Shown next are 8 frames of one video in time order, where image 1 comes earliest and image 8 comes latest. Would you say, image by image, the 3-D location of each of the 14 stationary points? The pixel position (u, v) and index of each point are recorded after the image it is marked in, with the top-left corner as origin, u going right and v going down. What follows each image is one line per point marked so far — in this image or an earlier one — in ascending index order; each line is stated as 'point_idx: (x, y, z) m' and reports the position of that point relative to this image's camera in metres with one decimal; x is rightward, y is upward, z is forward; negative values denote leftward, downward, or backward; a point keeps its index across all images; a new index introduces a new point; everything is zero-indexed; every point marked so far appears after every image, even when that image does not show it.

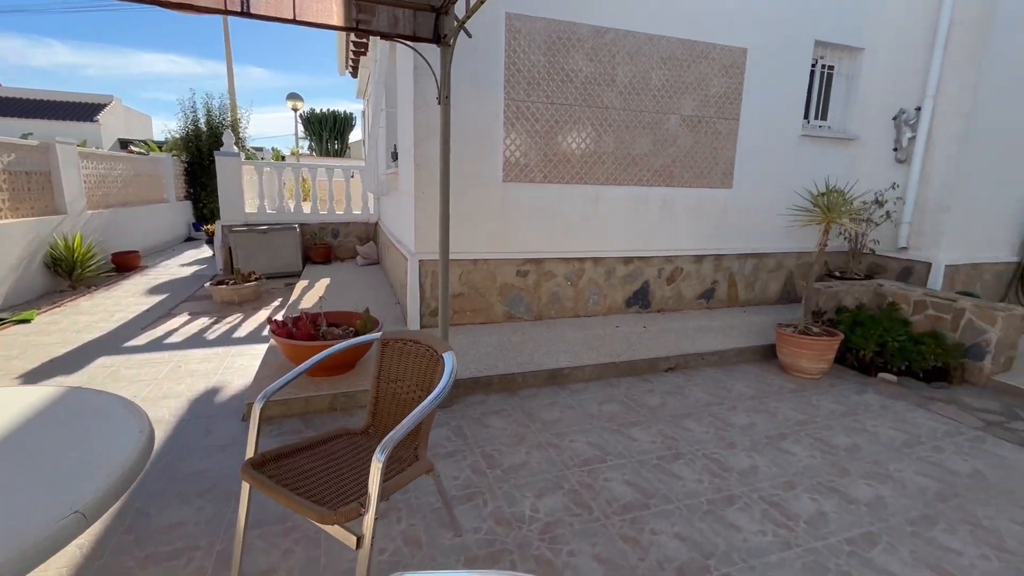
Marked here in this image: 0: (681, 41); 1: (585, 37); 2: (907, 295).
0: (+1.6, +2.4, +4.6) m
1: (+0.6, +2.2, +4.3) m
2: (+3.5, -0.1, +4.2) m
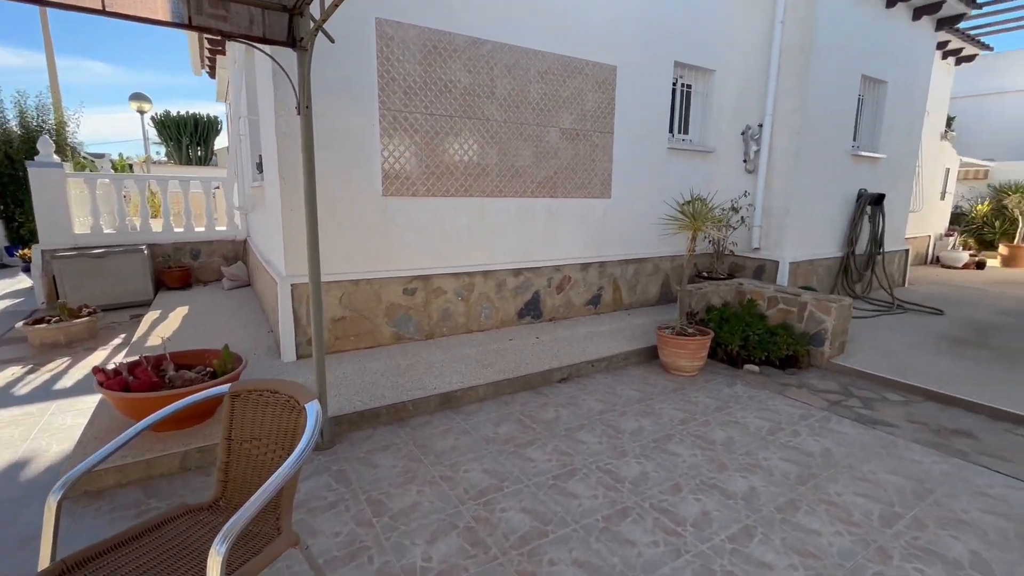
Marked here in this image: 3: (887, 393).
0: (+0.4, +2.3, +4.7) m
1: (-0.4, +2.1, +4.2) m
2: (+2.5, 0.0, +4.7) m
3: (+2.9, -0.8, +3.8) m
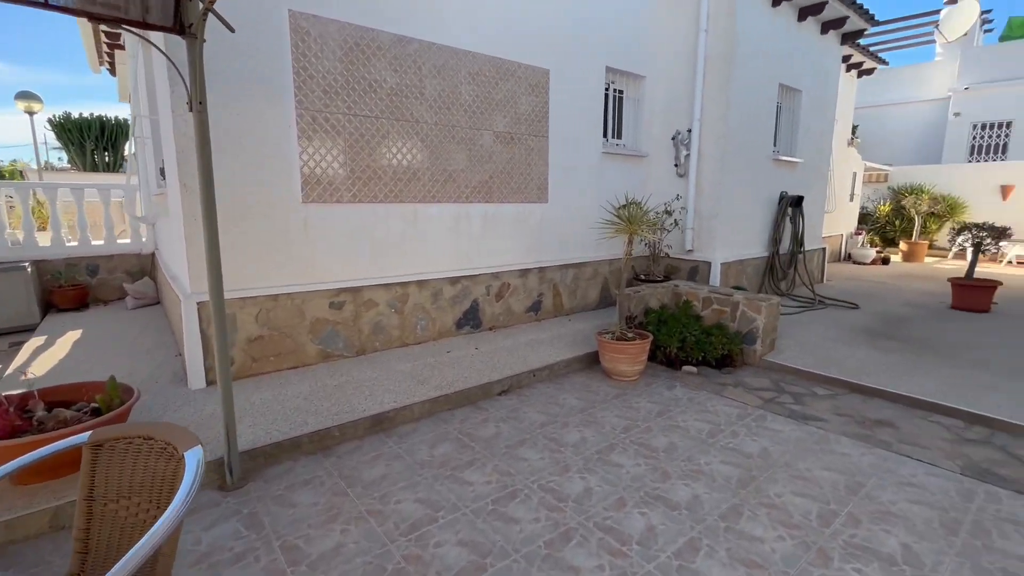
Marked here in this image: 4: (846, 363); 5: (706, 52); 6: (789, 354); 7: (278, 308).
0: (-0.2, +2.2, +4.6) m
1: (-1.0, +2.0, +4.0) m
2: (+1.8, -0.1, +4.8) m
3: (+2.5, -0.8, +3.9) m
4: (+2.9, -0.7, +4.2) m
5: (+2.3, +2.8, +5.7) m
6: (+2.6, -0.6, +4.4) m
7: (-1.8, -0.2, +3.7) m
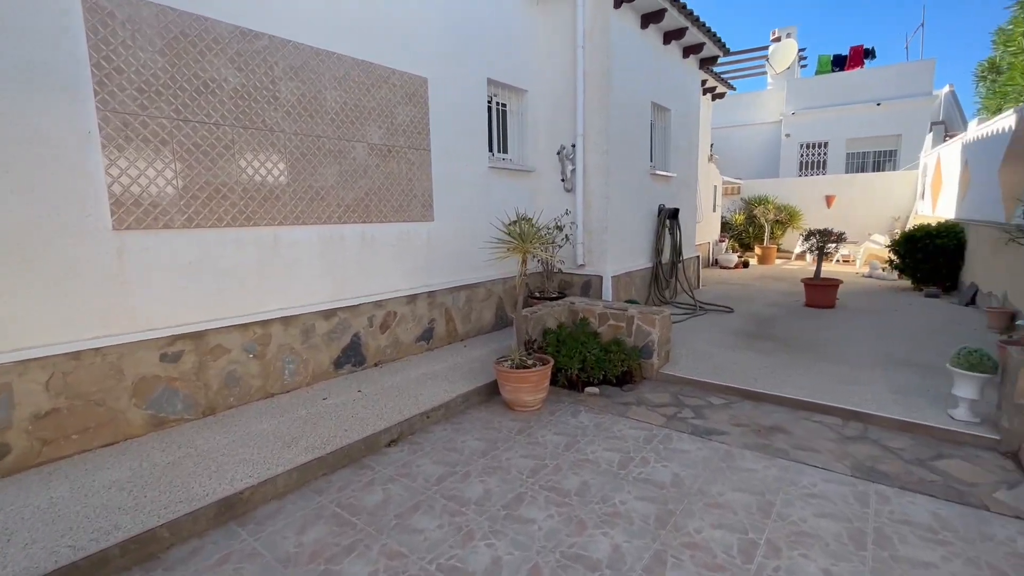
0: (-1.3, +1.9, +4.1) m
1: (-2.0, +1.7, +3.3) m
2: (+0.8, -0.2, +4.7) m
3: (+1.6, -0.9, +3.9) m
4: (+2.0, -0.7, +4.4) m
5: (+0.9, +2.7, +5.8) m
6: (+1.6, -0.7, +4.5) m
7: (-2.5, -0.5, +2.8) m
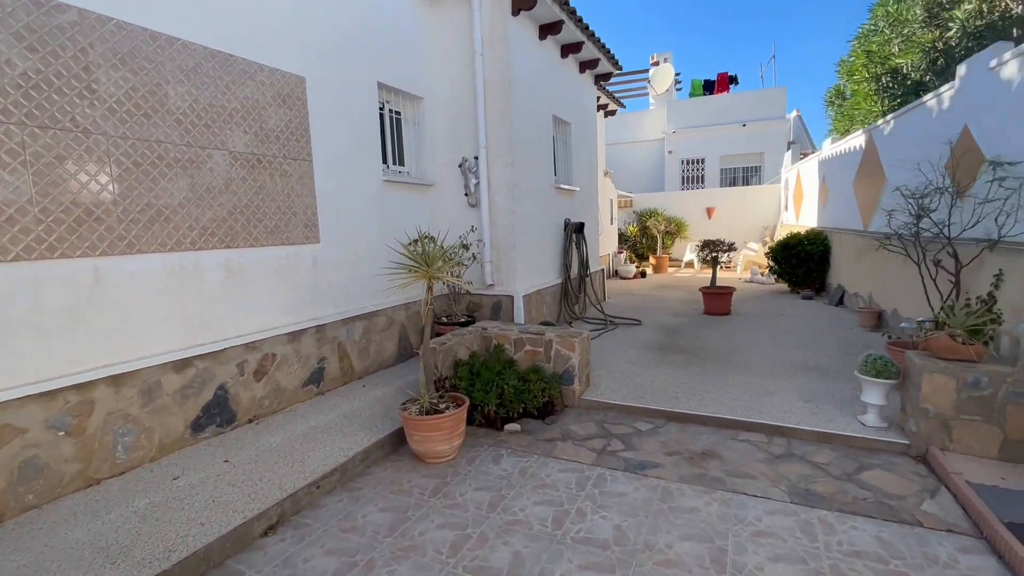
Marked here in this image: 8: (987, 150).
0: (-2.1, +1.6, +3.3) m
1: (-2.6, +1.4, +2.4) m
2: (0.0, -0.4, +4.3) m
3: (+1.0, -1.0, +3.7) m
4: (+1.2, -0.9, +4.2) m
5: (-0.3, +2.4, +5.5) m
6: (+0.8, -0.9, +4.3) m
7: (-2.9, -0.8, +1.8) m
8: (+4.0, +1.2, +4.1) m
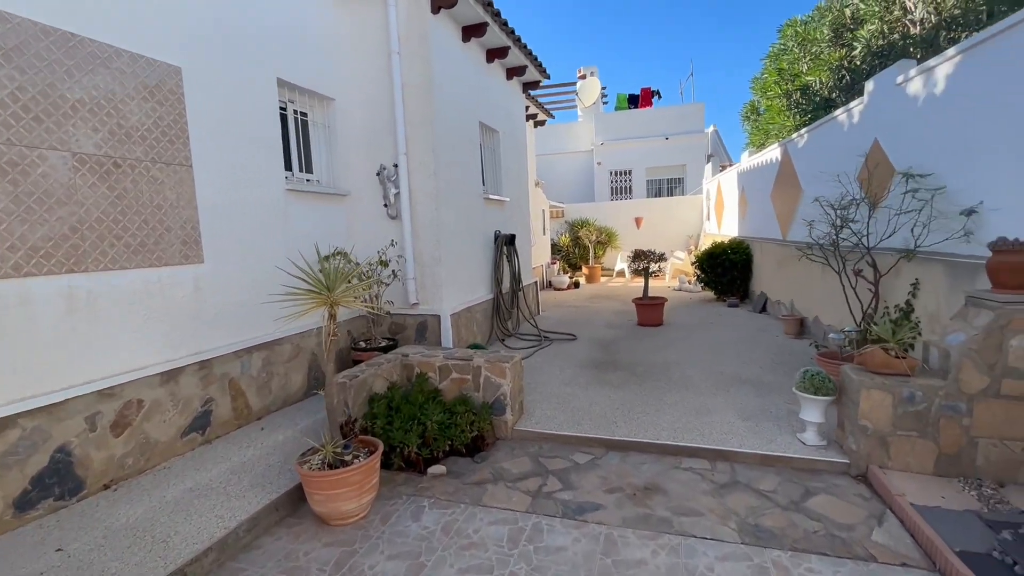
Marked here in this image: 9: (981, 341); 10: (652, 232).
0: (-2.6, +1.4, +2.6) m
1: (-3.0, +1.2, +1.7) m
2: (-0.7, -0.6, +3.9) m
3: (+0.4, -1.2, +3.4) m
4: (+0.7, -1.0, +3.9) m
5: (-1.2, +2.2, +5.0) m
6: (+0.2, -1.0, +3.9) m
7: (-3.1, -0.9, +1.0) m
8: (+3.4, +1.1, +4.2) m
9: (+2.6, -0.3, +2.7) m
10: (+4.3, +1.7, +14.8) m
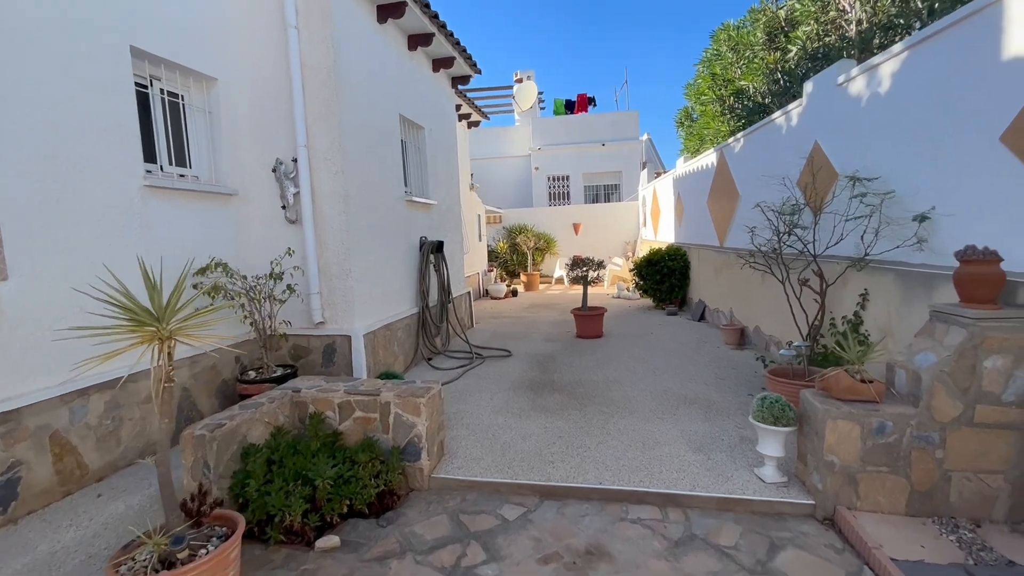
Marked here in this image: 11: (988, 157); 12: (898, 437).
0: (-3.0, +1.3, +1.7) m
1: (-3.2, +1.1, +0.7) m
2: (-1.2, -0.7, +3.1) m
3: (-0.1, -1.3, +2.8) m
4: (+0.1, -1.1, +3.4) m
5: (-1.9, +2.1, +4.3) m
6: (-0.3, -1.2, +3.3) m
7: (-3.3, -1.1, 0.0) m
8: (+2.7, +1.0, +4.0) m
9: (+2.2, -0.4, +2.3) m
10: (+2.4, +1.5, +14.6) m
11: (+2.7, +0.7, +2.7) m
12: (+2.0, -0.8, +2.4) m
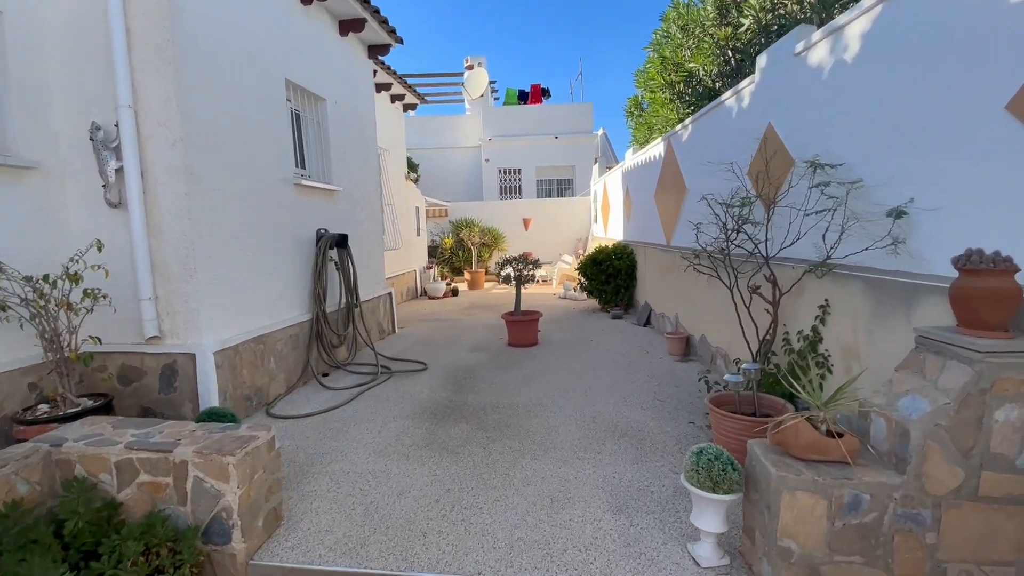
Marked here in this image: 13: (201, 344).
0: (-3.6, +1.3, +0.6) m
1: (-3.7, +1.1, -0.4) m
2: (-1.9, -0.8, +2.2) m
3: (-0.7, -1.3, +1.9) m
4: (-0.6, -1.2, +2.5) m
5: (-2.6, +2.0, +3.2) m
6: (-1.0, -1.2, +2.4) m
7: (-3.8, -1.1, -1.1) m
8: (+2.0, +0.9, +3.3) m
9: (+1.5, -0.4, +1.7) m
10: (+0.8, +1.6, +13.9) m
11: (+2.0, +0.7, +2.0) m
12: (+1.3, -0.8, +1.7) m
13: (-2.2, -0.4, +3.5) m
